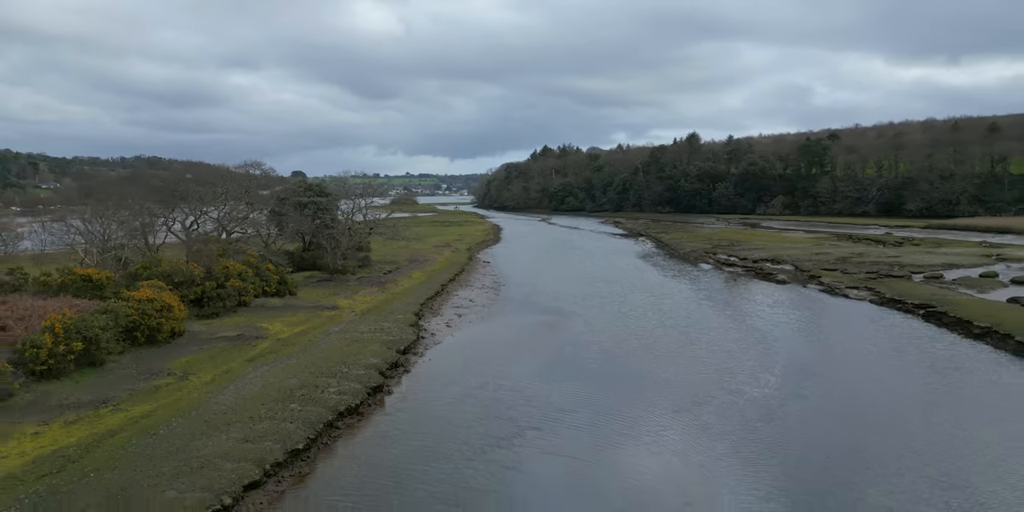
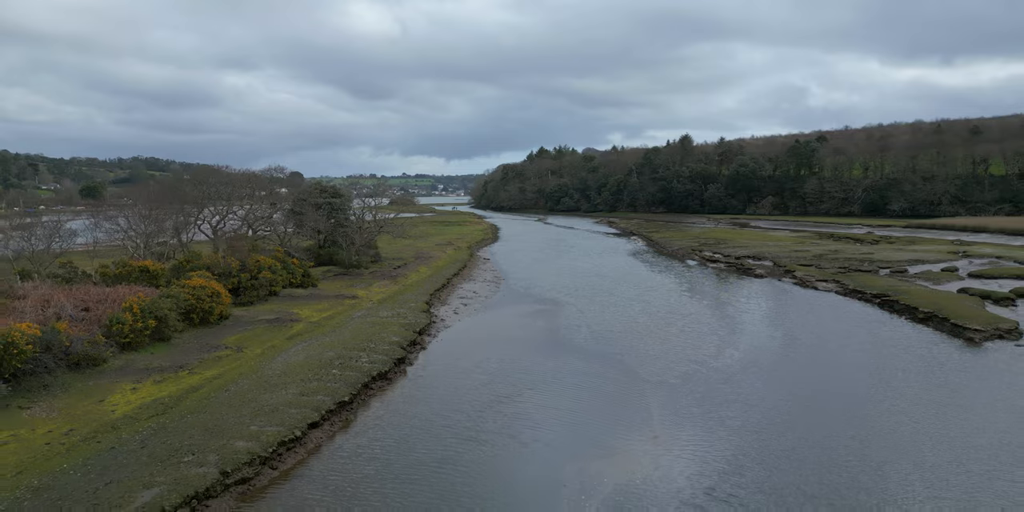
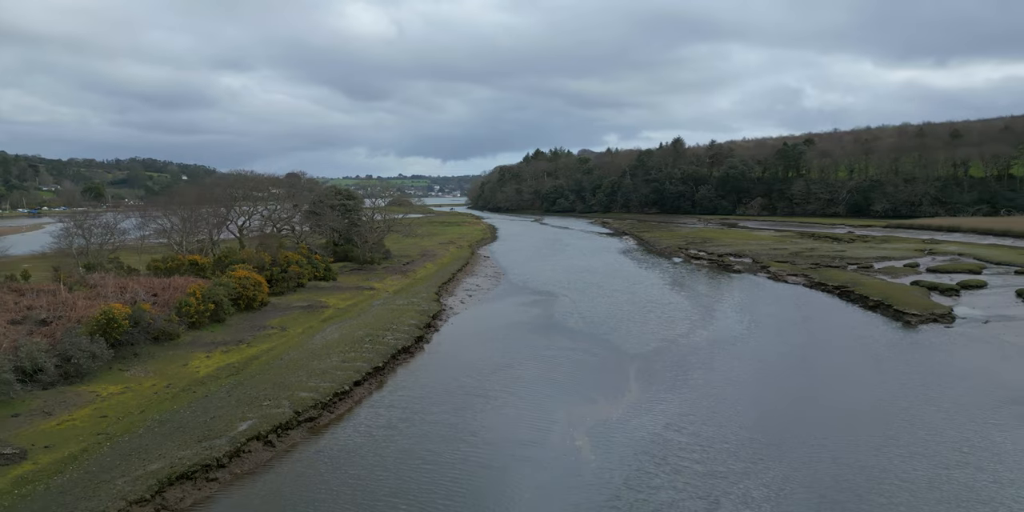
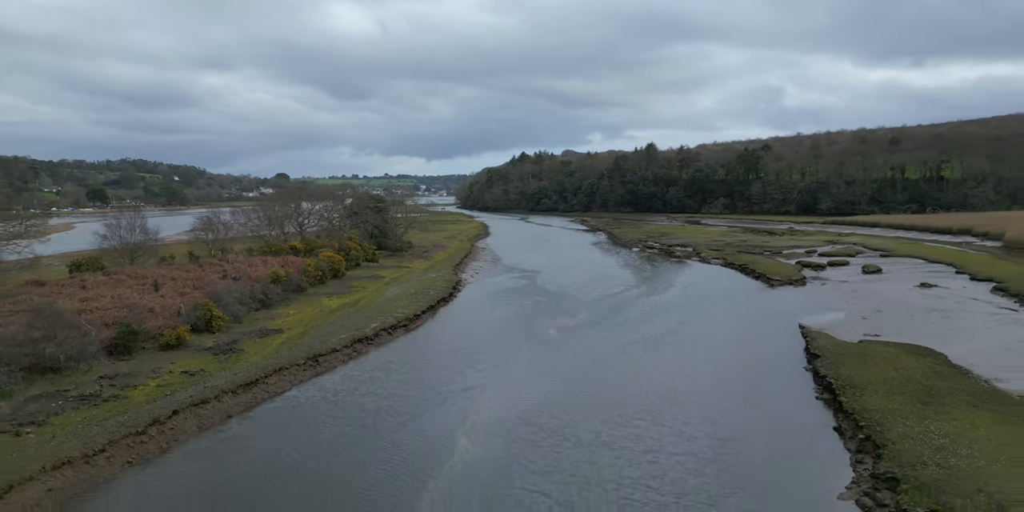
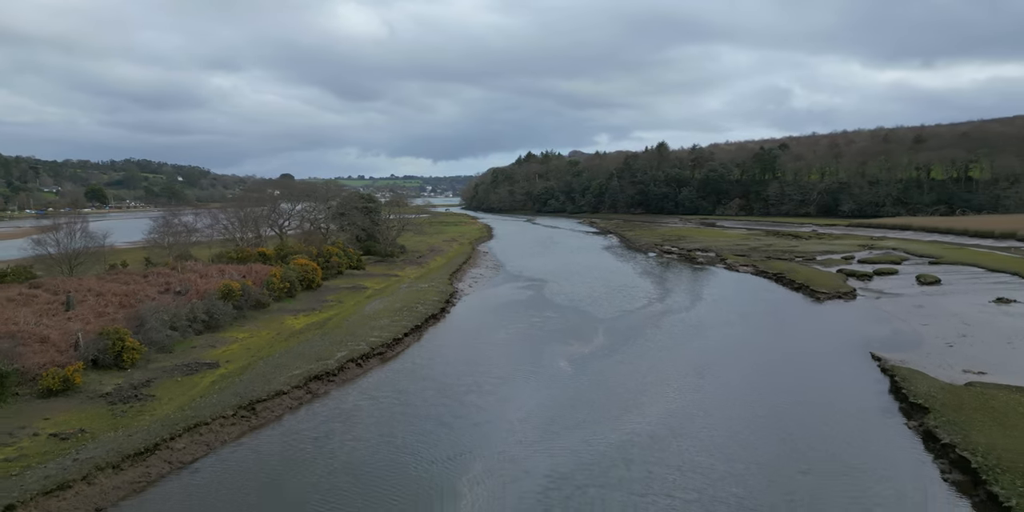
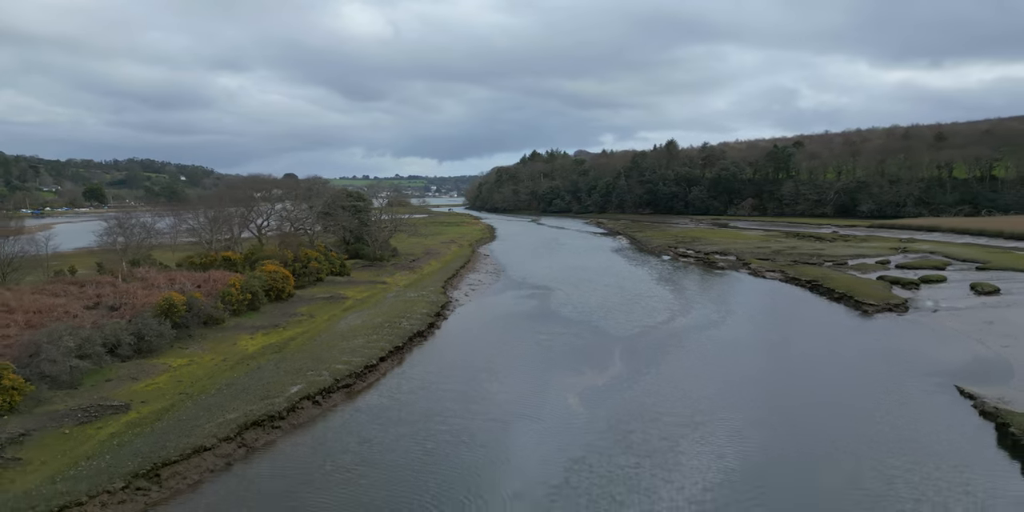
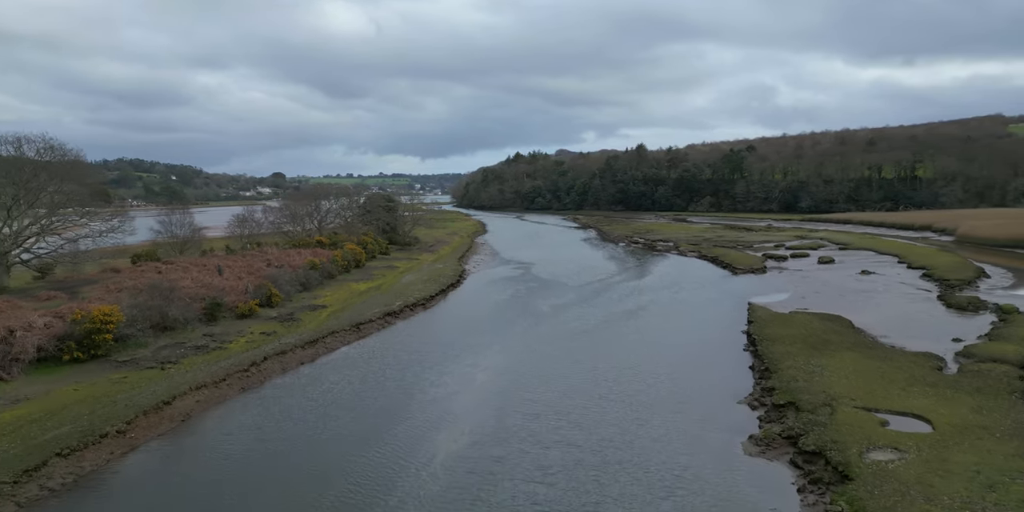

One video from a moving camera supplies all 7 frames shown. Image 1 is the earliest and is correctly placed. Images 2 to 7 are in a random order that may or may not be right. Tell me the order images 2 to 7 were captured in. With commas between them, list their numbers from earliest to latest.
2, 3, 6, 5, 4, 7
